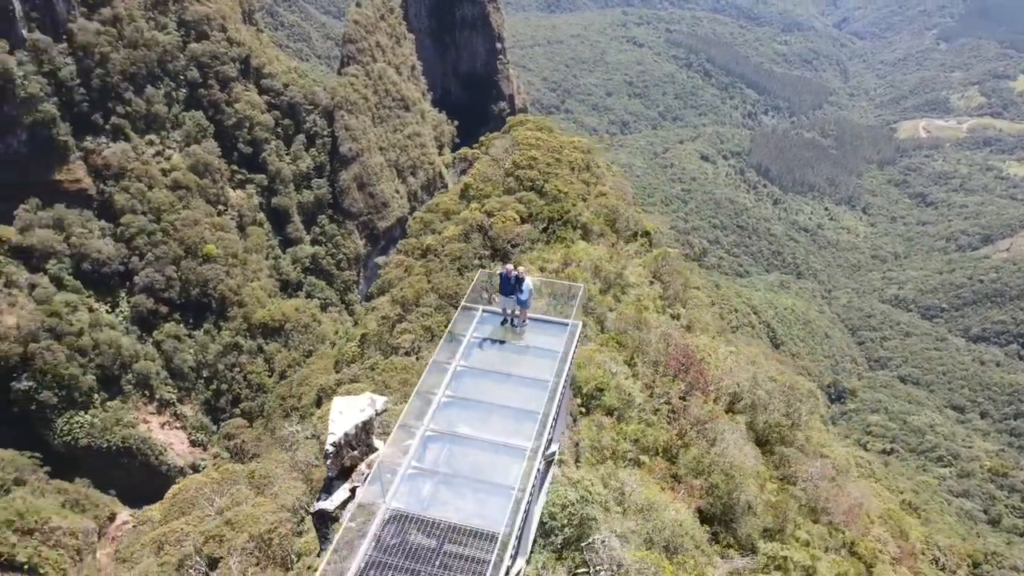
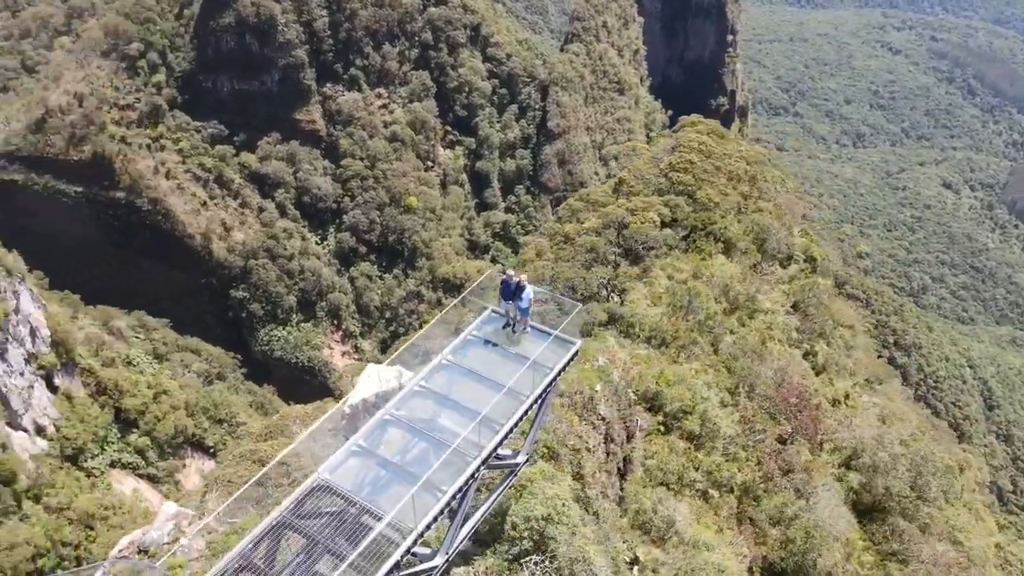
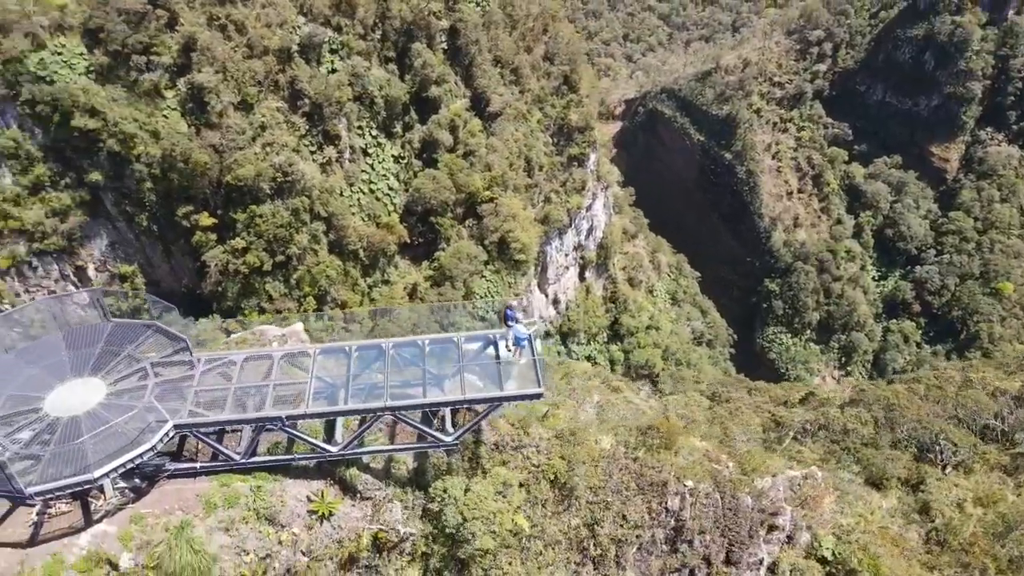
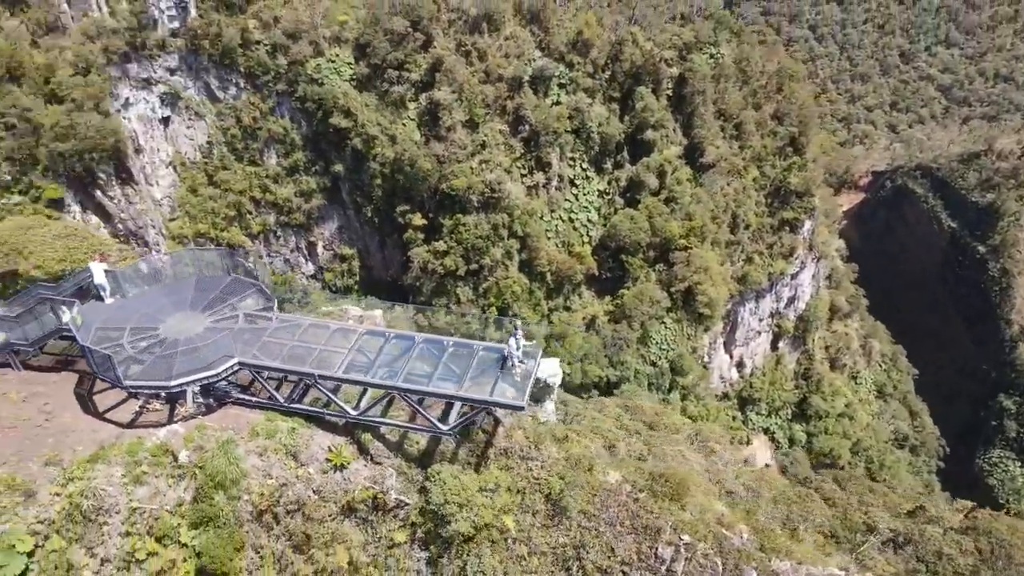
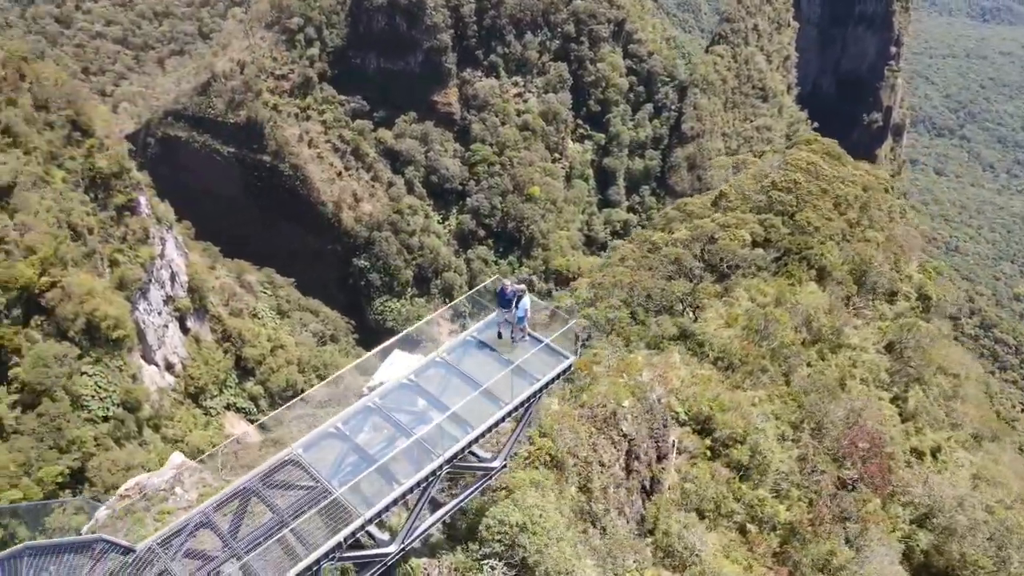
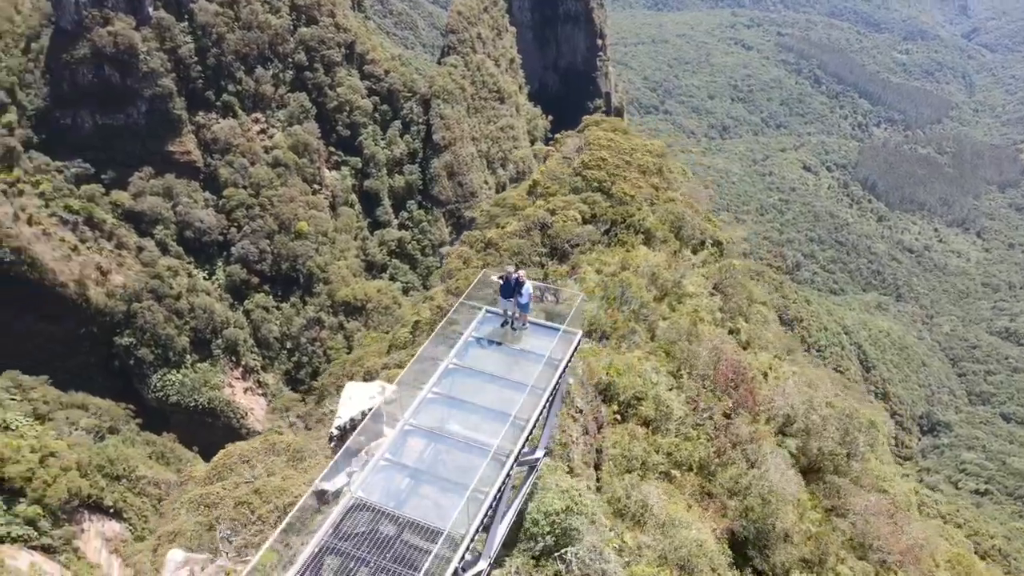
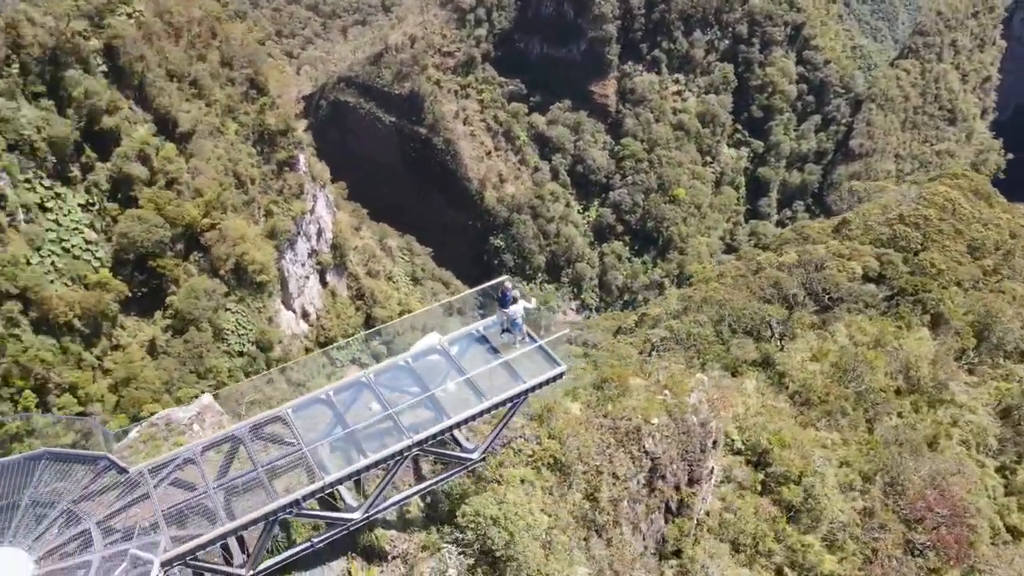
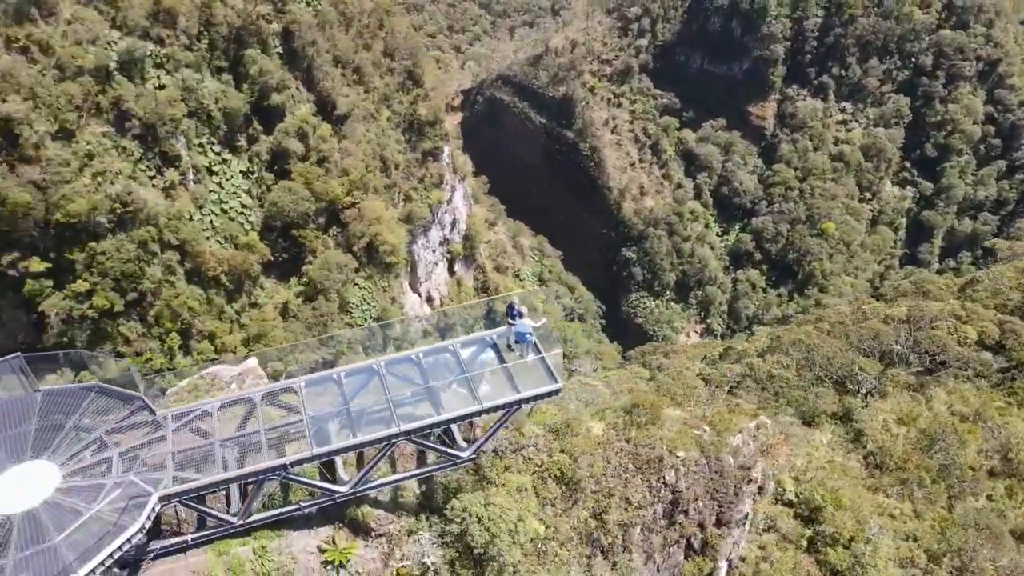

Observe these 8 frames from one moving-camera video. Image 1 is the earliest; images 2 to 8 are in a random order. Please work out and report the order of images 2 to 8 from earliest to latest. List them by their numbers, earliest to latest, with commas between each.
6, 2, 5, 7, 8, 3, 4
